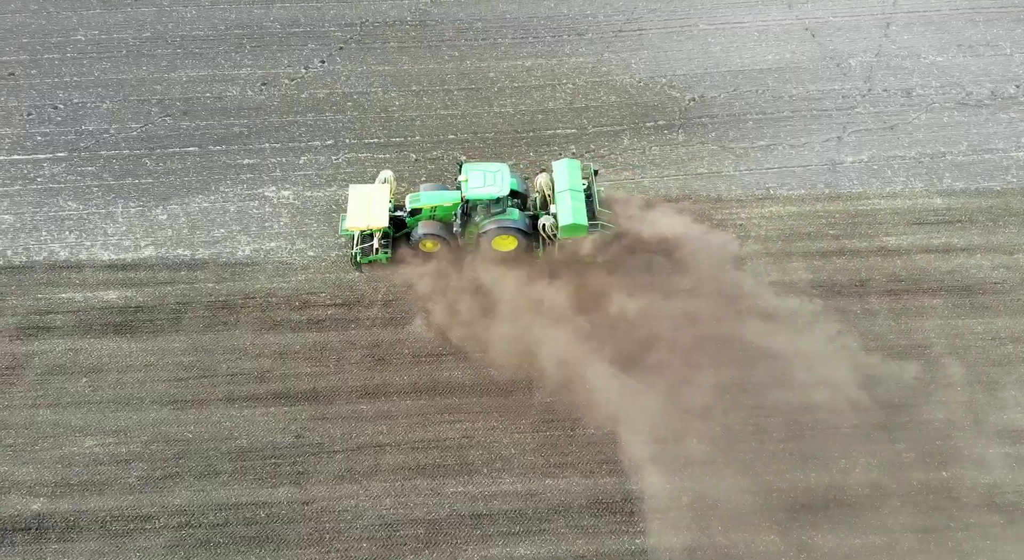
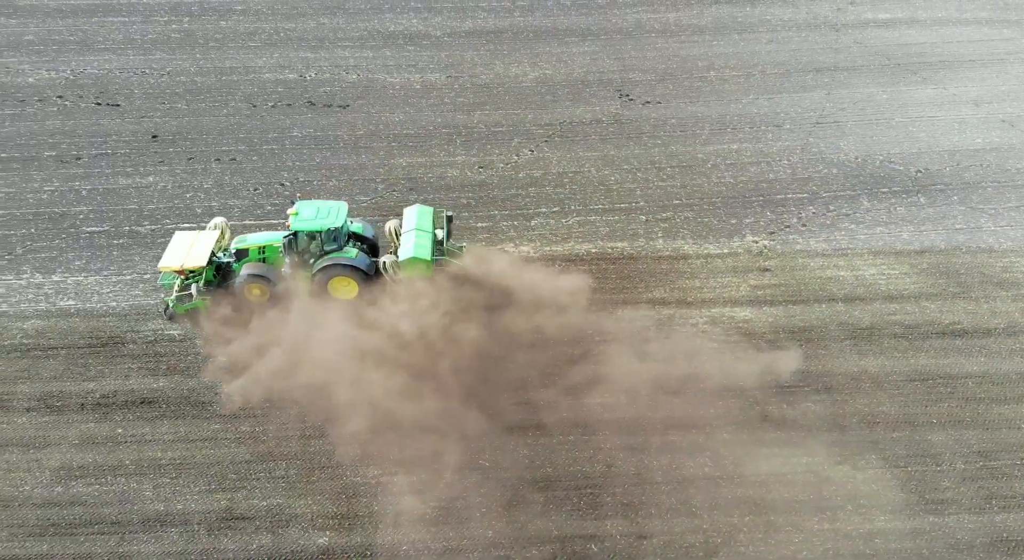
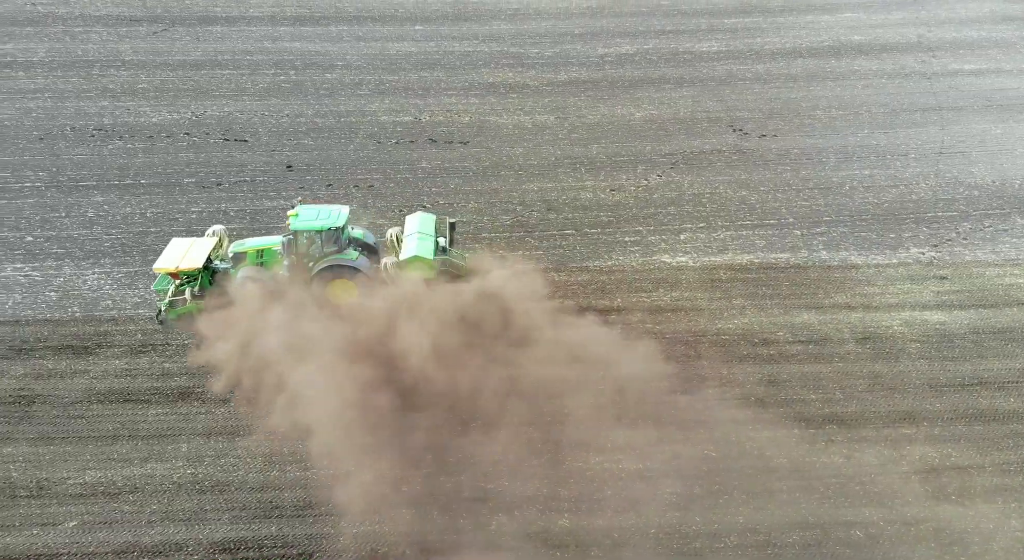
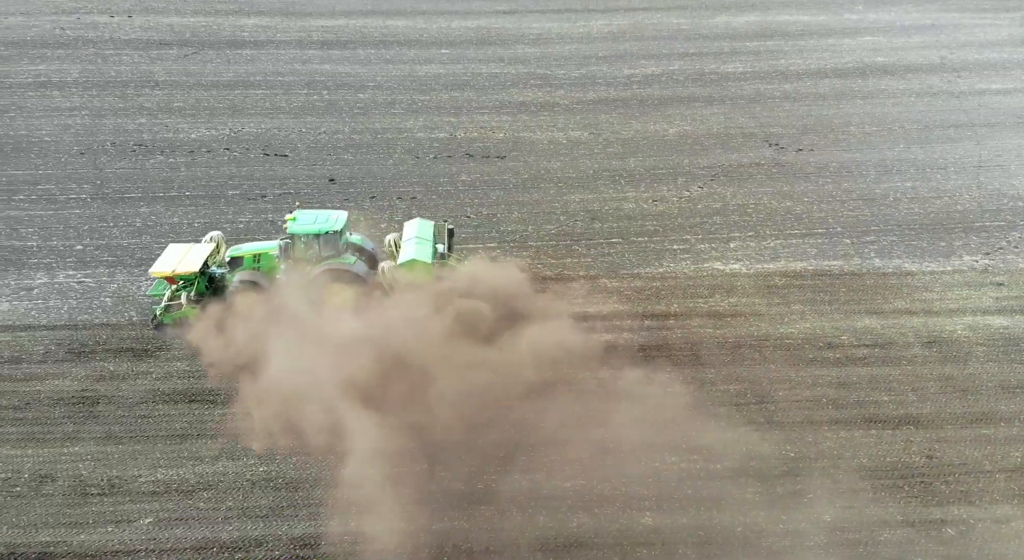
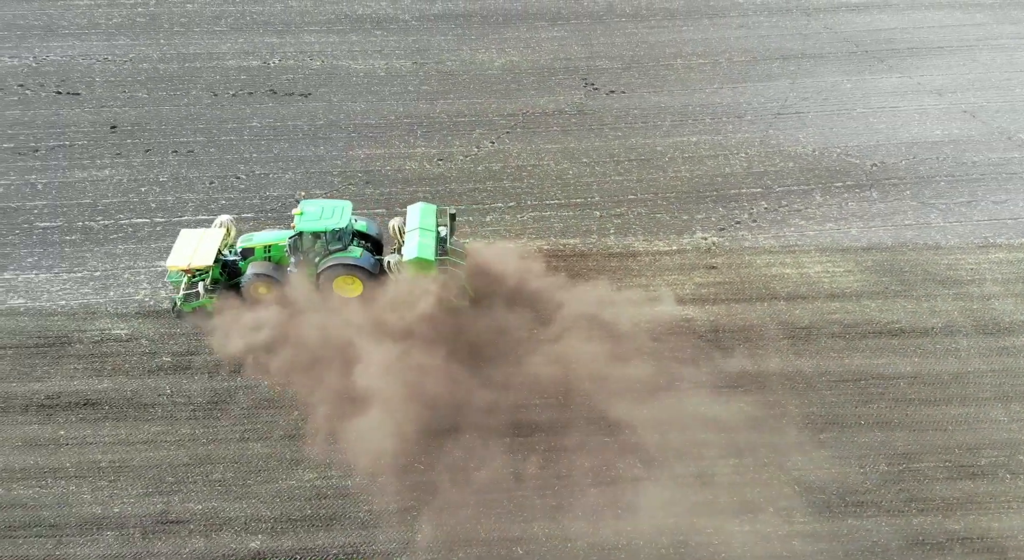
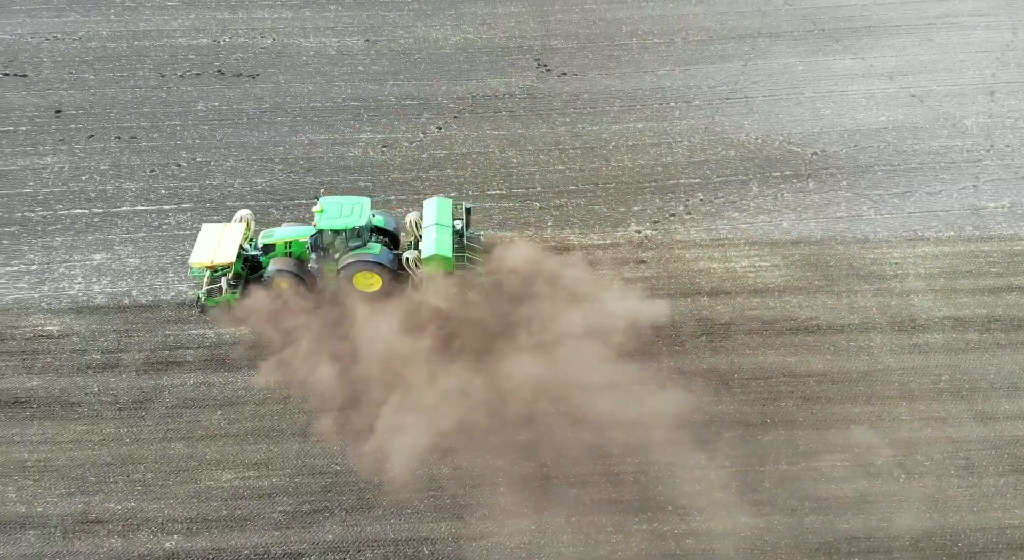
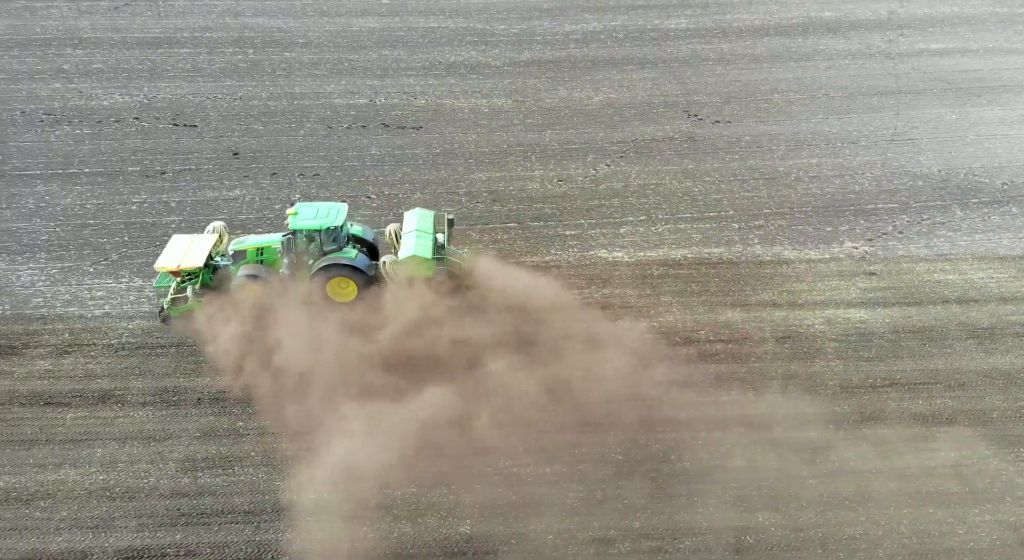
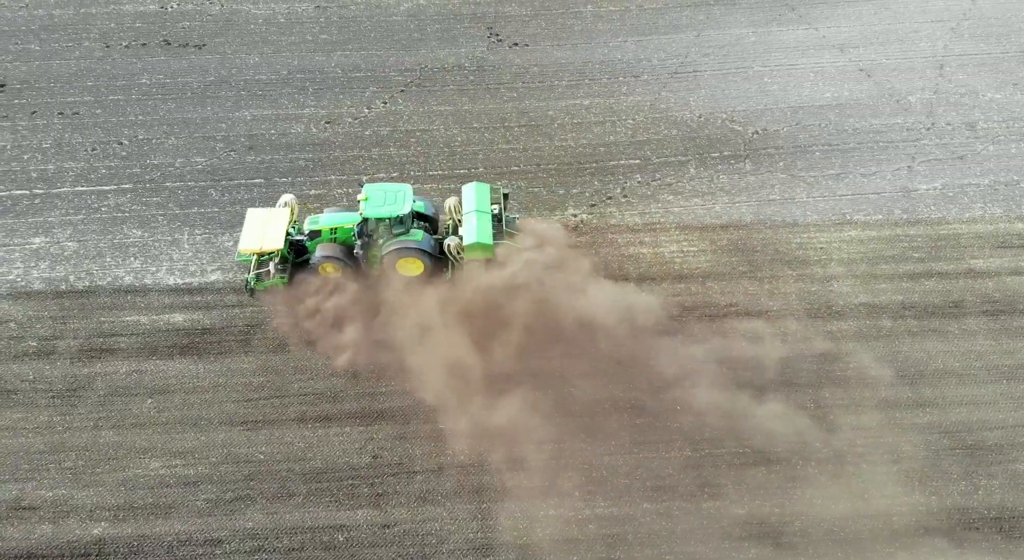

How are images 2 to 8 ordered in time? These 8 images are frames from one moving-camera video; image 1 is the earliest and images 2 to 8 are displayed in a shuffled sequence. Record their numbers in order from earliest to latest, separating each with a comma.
8, 6, 5, 2, 7, 3, 4
